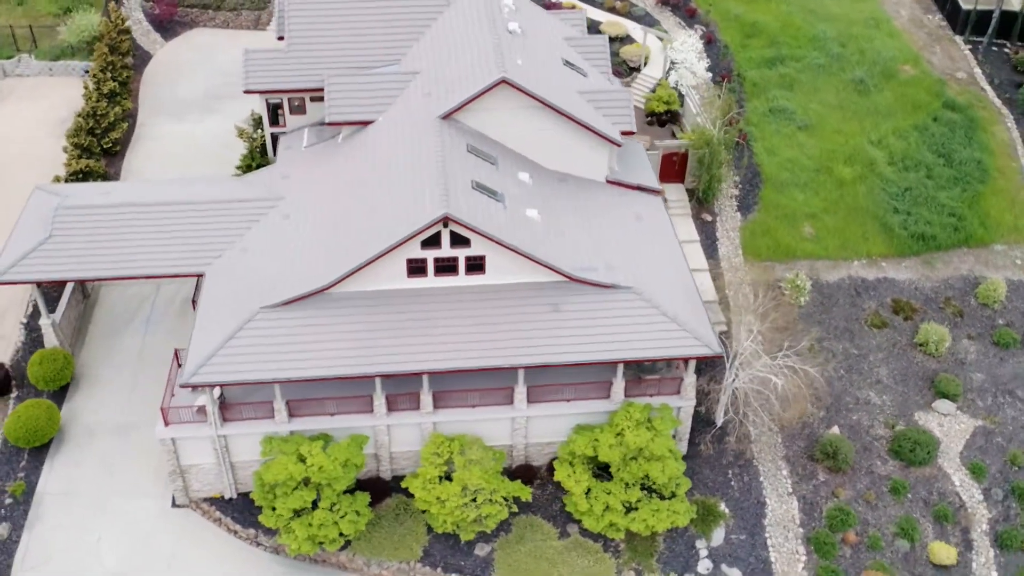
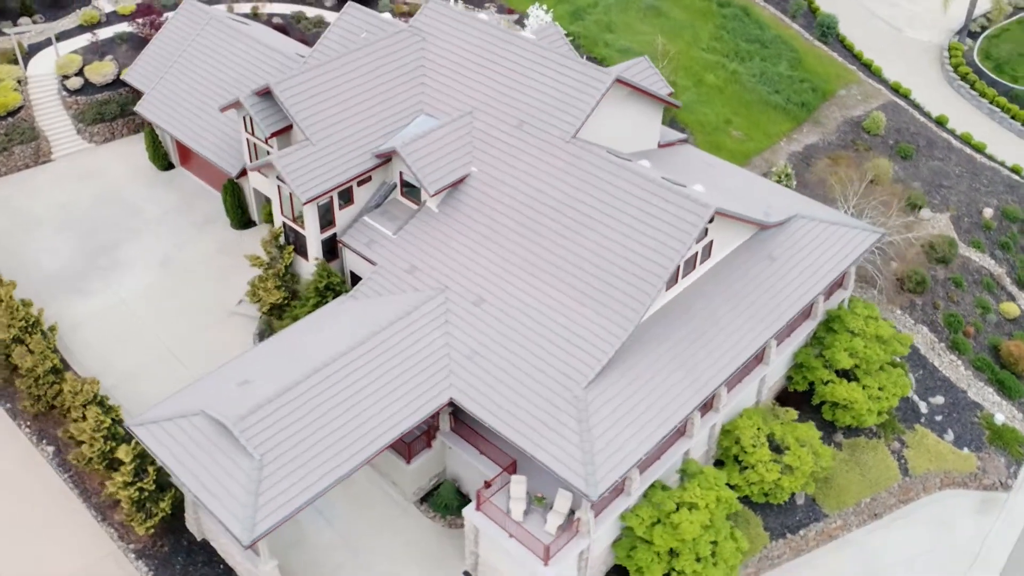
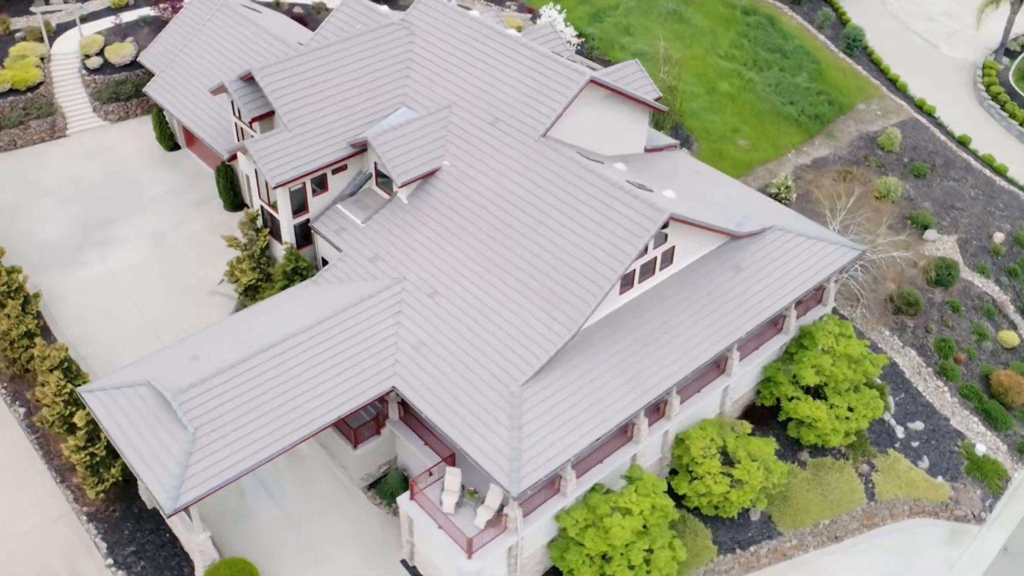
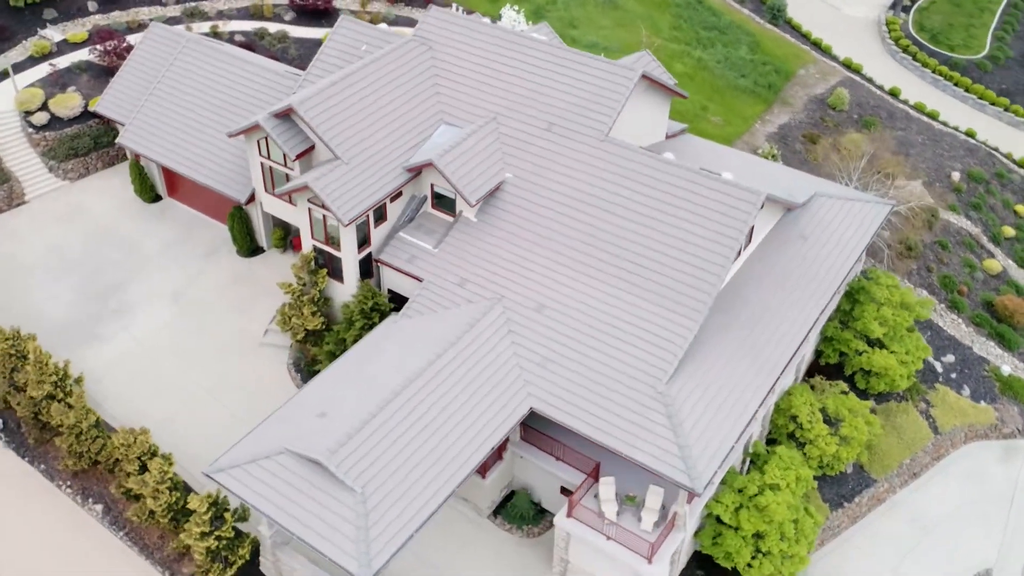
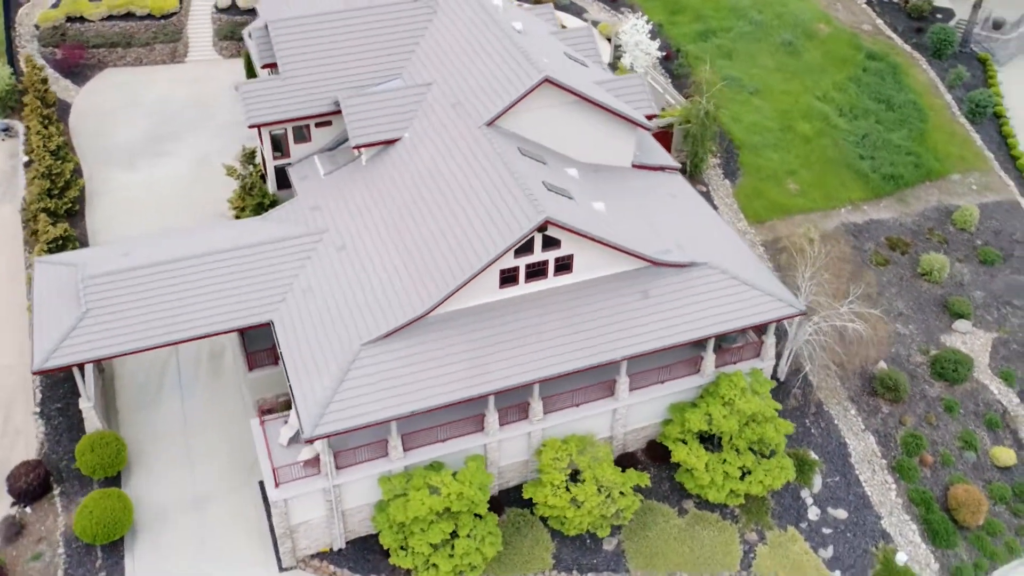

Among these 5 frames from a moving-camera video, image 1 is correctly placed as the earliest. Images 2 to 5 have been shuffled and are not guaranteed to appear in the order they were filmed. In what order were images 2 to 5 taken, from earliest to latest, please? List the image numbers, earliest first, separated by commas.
5, 3, 2, 4
